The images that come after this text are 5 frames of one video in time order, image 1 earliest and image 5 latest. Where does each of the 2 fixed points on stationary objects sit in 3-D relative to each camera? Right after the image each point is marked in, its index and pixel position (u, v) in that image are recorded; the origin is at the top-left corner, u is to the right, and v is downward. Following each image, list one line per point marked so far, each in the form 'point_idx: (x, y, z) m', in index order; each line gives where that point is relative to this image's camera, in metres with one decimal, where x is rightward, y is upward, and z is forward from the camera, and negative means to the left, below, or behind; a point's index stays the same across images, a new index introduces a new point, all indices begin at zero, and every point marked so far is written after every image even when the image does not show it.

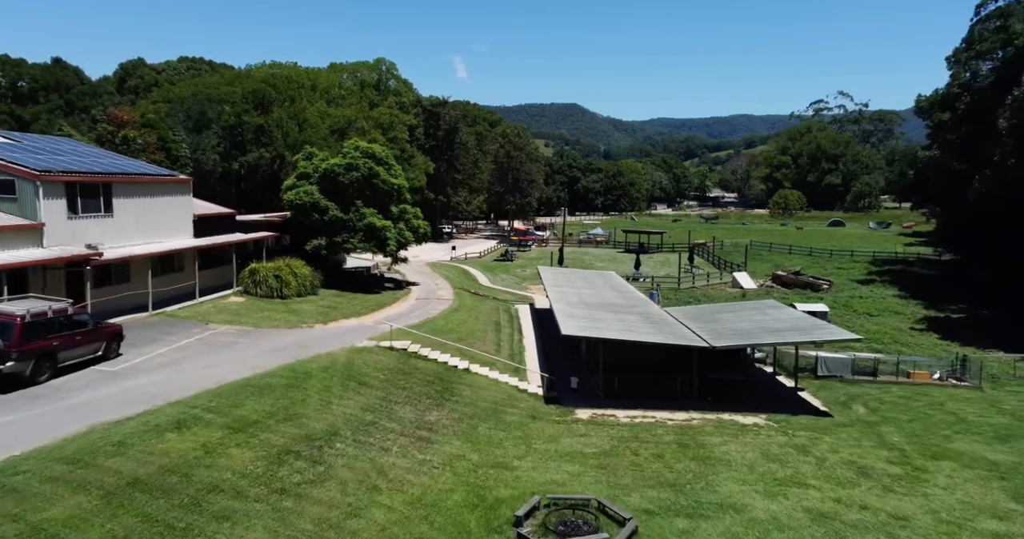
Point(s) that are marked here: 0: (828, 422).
0: (+9.5, -4.6, +19.9) m
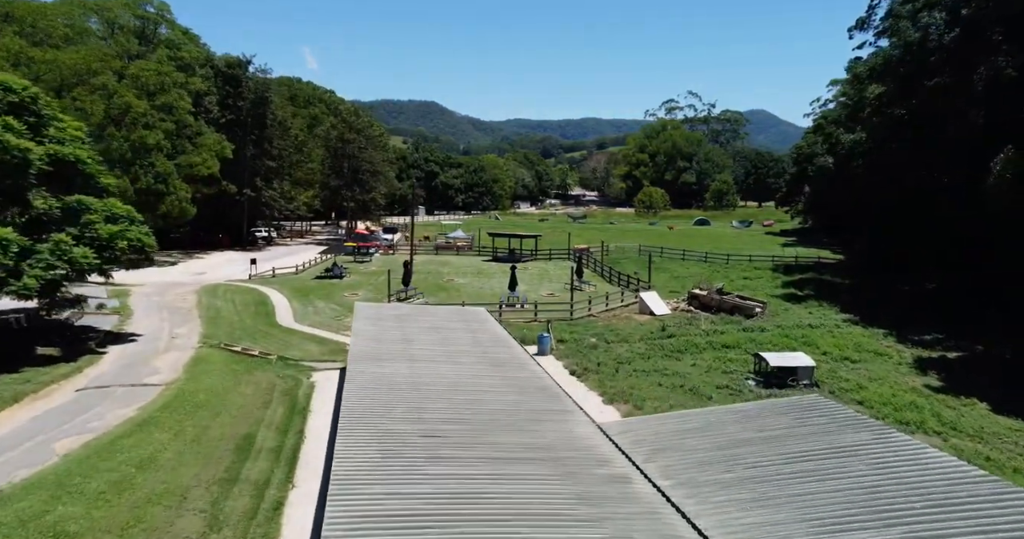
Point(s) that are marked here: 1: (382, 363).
0: (+6.3, -5.8, +4.8) m
1: (-3.6, -2.3, +17.4) m
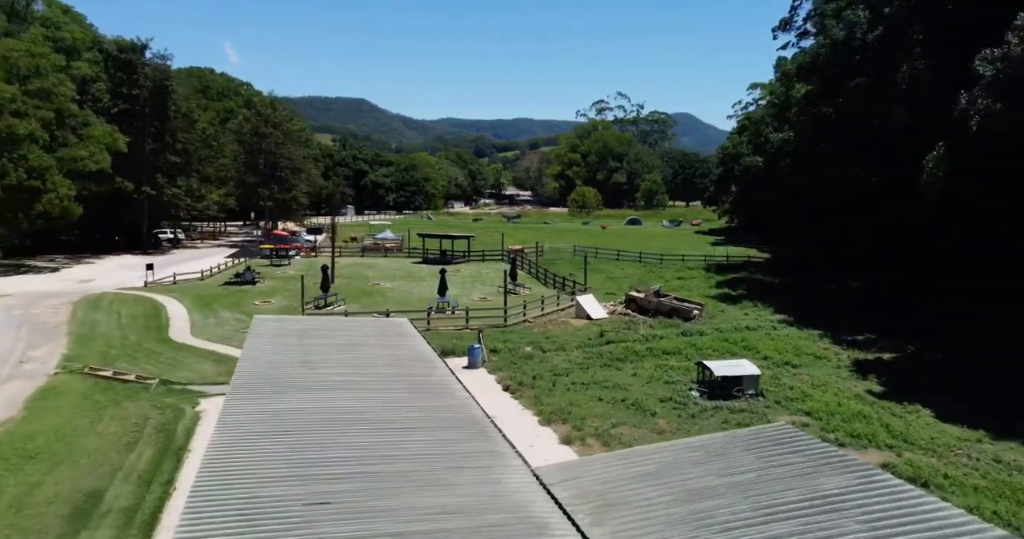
0: (+5.8, -6.0, +2.6) m
1: (-5.4, -2.5, +14.2) m
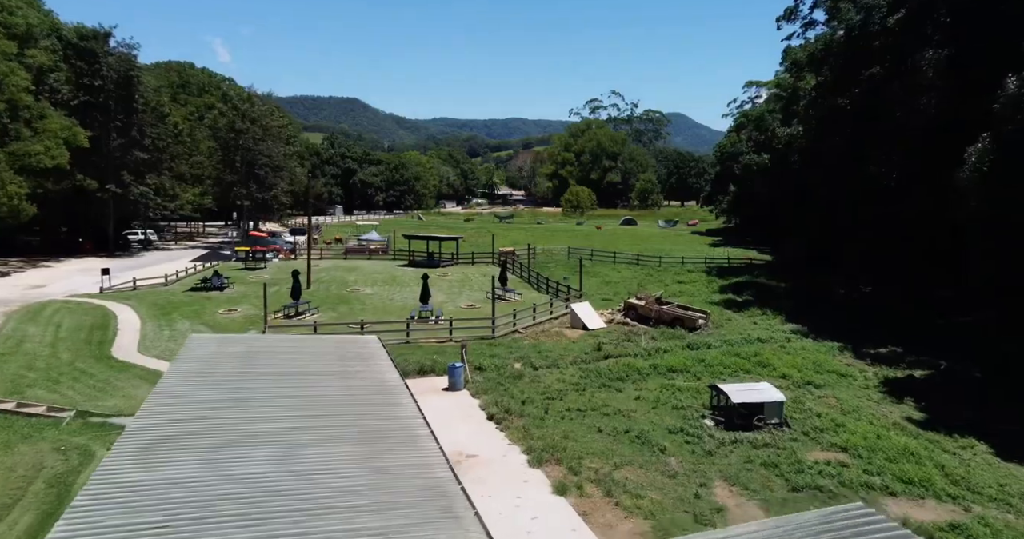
0: (+5.5, -6.3, -0.7) m
1: (-5.8, -2.8, +10.8) m
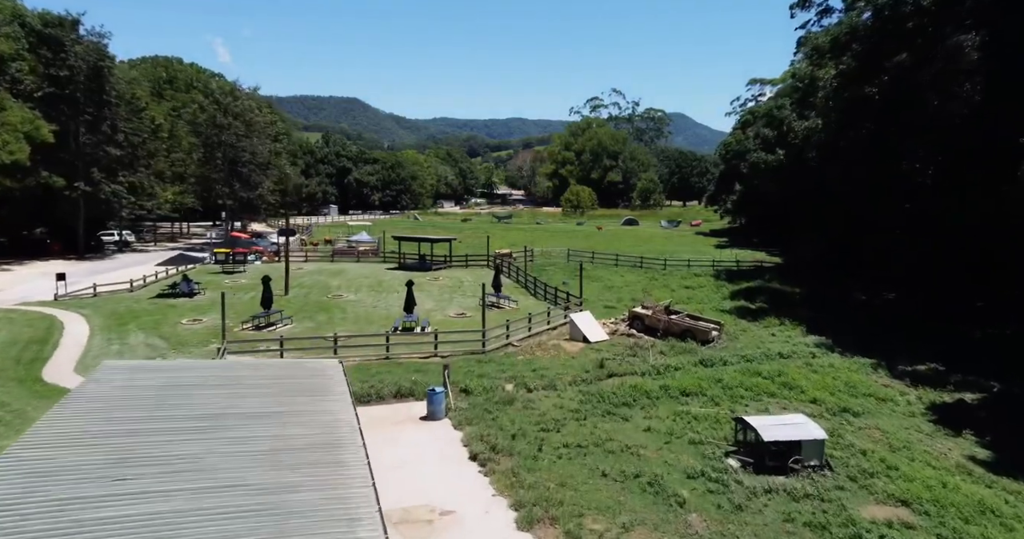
0: (+5.2, -6.6, -4.2) m
1: (-6.1, -3.1, +7.3) m
